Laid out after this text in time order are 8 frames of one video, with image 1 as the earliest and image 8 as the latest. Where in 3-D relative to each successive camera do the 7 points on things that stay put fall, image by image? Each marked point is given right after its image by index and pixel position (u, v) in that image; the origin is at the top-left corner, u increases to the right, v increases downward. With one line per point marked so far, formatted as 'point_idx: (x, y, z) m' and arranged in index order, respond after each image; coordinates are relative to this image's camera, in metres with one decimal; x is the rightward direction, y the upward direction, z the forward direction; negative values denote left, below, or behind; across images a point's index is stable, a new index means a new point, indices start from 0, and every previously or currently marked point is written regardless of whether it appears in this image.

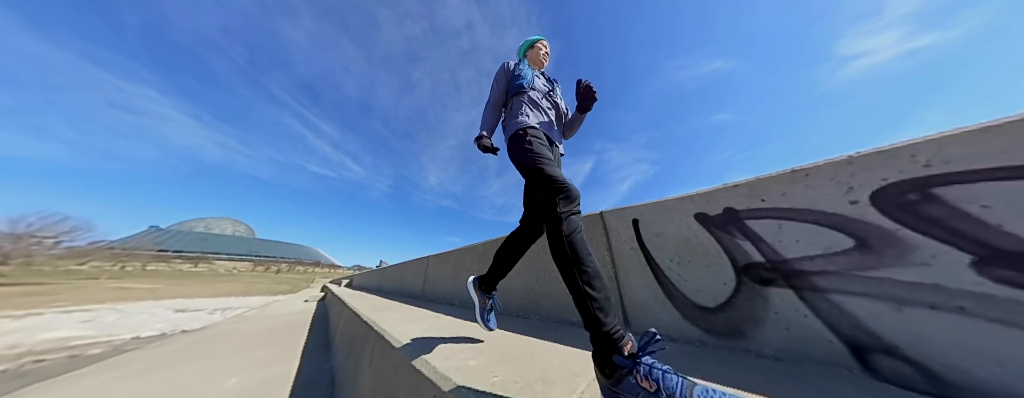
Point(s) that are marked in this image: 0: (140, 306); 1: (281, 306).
0: (-16.7, -5.0, +8.6) m
1: (-9.9, -4.7, +8.1) m
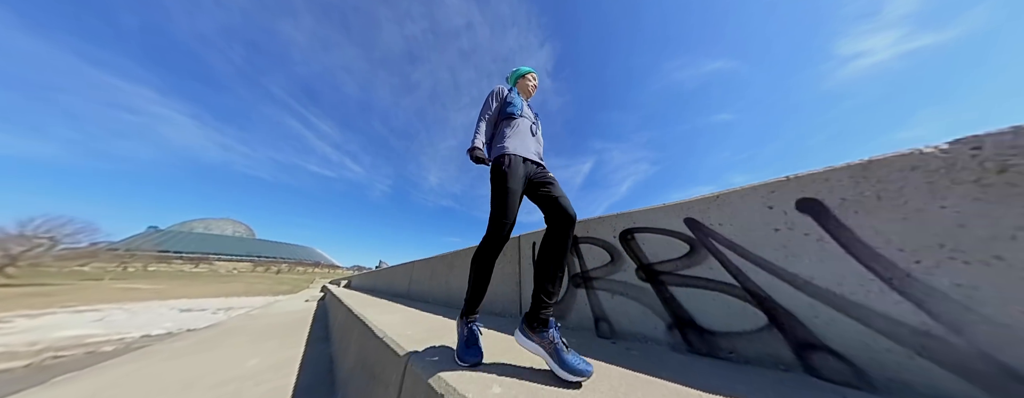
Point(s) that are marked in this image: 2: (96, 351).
0: (-16.8, -5.1, +8.7) m
1: (-10.1, -4.7, +8.3) m
2: (-9.9, -3.7, +4.5) m
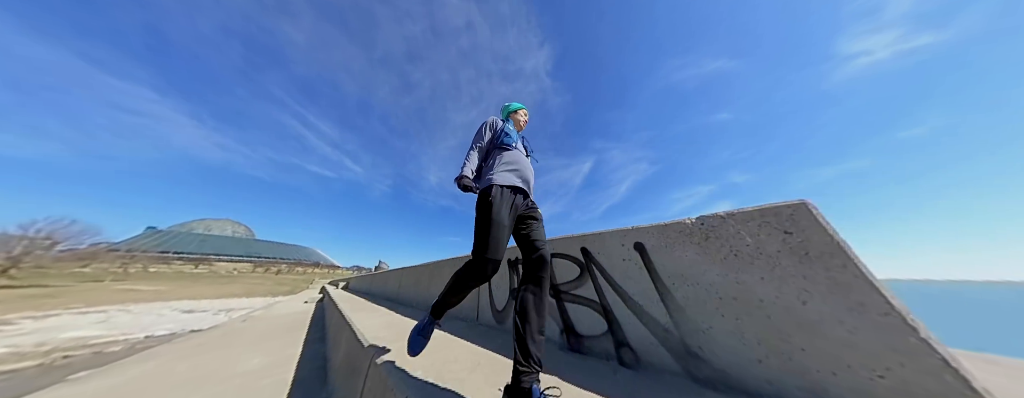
0: (-17.0, -5.1, +8.8) m
1: (-10.2, -4.8, +8.4) m
2: (-10.0, -3.7, +4.6) m
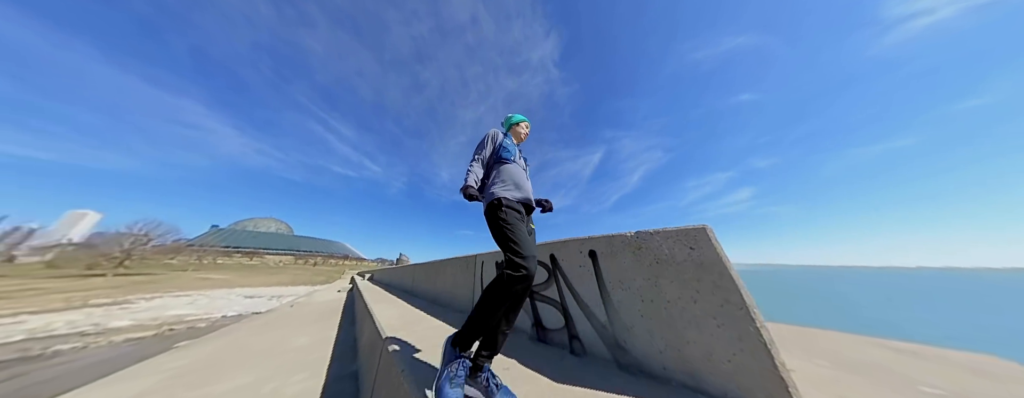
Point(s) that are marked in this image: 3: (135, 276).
0: (-16.4, -5.3, +10.6) m
1: (-9.8, -4.9, +9.6) m
2: (-9.8, -4.0, +5.8) m
3: (-34.8, -7.2, +17.2) m
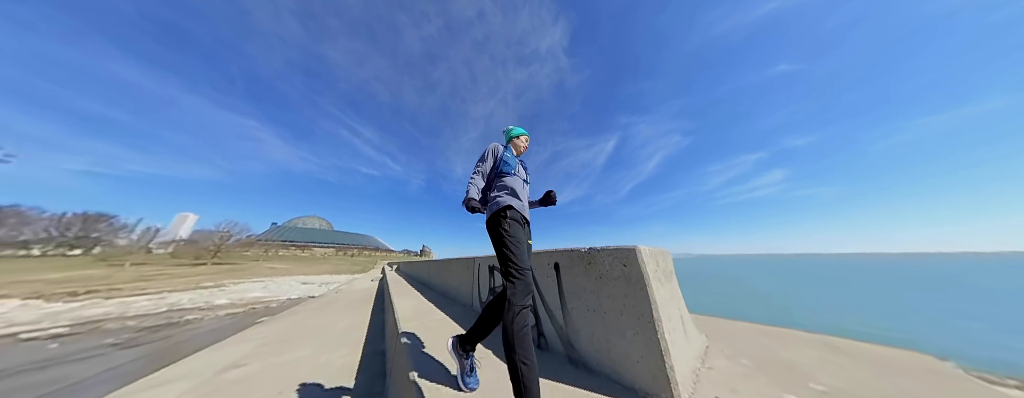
0: (-15.7, -5.4, +12.8) m
1: (-9.1, -4.9, +11.2) m
2: (-9.6, -4.2, +7.3) m
3: (-33.3, -7.4, +21.2) m
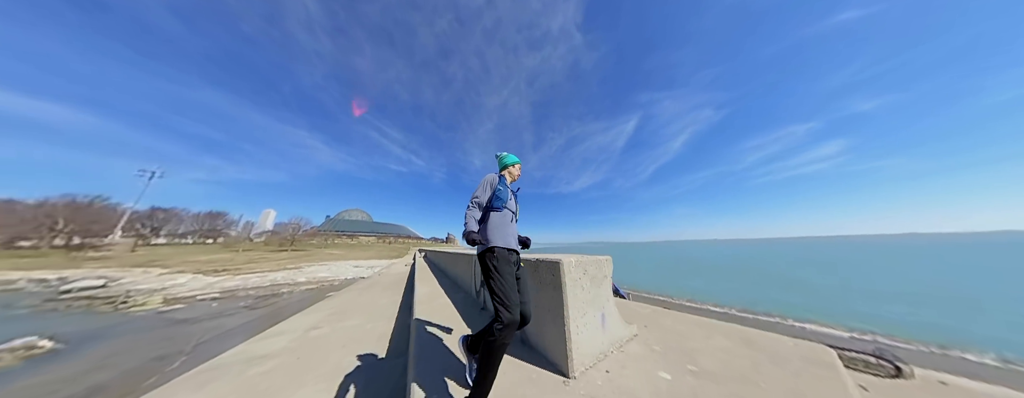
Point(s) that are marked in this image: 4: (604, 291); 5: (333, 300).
0: (-14.5, -5.2, +15.8) m
1: (-8.2, -4.6, +13.3) m
2: (-9.1, -4.3, +9.5) m
3: (-30.8, -6.8, +26.5) m
4: (+1.4, -1.4, +2.8) m
5: (-6.8, -3.8, +7.1) m
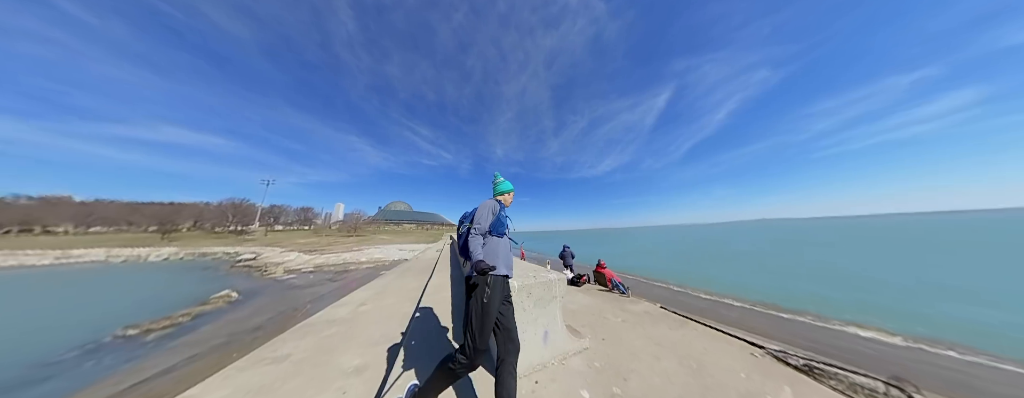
0: (-12.4, -4.5, +19.4) m
1: (-6.7, -4.1, +15.8) m
2: (-8.3, -4.2, +12.2) m
3: (-26.5, -5.2, +33.1) m
4: (+0.7, -1.9, +3.4) m
5: (-6.5, -3.9, +9.3) m
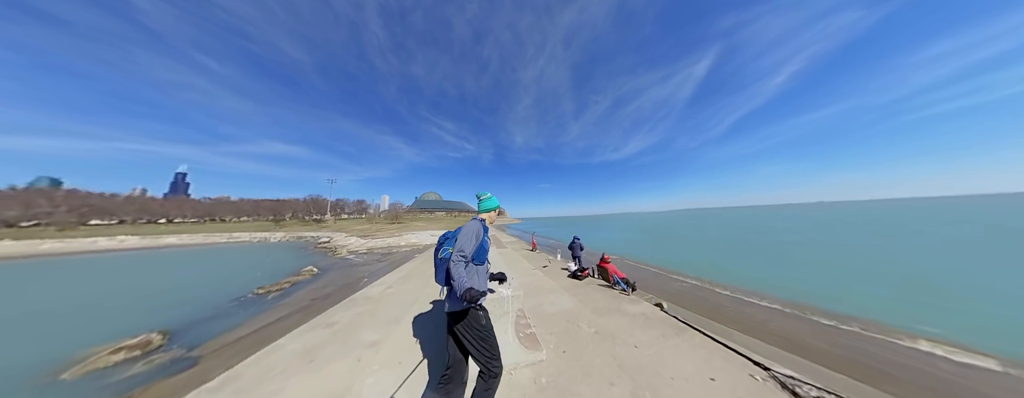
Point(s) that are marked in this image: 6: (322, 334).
0: (-9.9, -3.4, +22.3) m
1: (-5.0, -3.3, +17.6) m
2: (-7.3, -3.7, +14.4) m
3: (-21.1, -3.0, +38.4) m
4: (-0.2, -2.2, +3.9) m
5: (-6.0, -3.7, +11.3) m
6: (-4.9, -3.4, +4.8) m
